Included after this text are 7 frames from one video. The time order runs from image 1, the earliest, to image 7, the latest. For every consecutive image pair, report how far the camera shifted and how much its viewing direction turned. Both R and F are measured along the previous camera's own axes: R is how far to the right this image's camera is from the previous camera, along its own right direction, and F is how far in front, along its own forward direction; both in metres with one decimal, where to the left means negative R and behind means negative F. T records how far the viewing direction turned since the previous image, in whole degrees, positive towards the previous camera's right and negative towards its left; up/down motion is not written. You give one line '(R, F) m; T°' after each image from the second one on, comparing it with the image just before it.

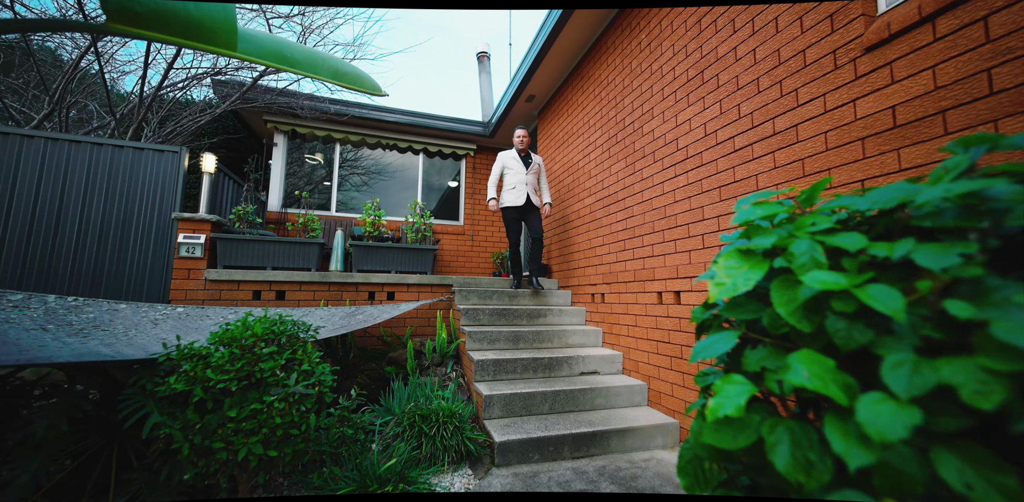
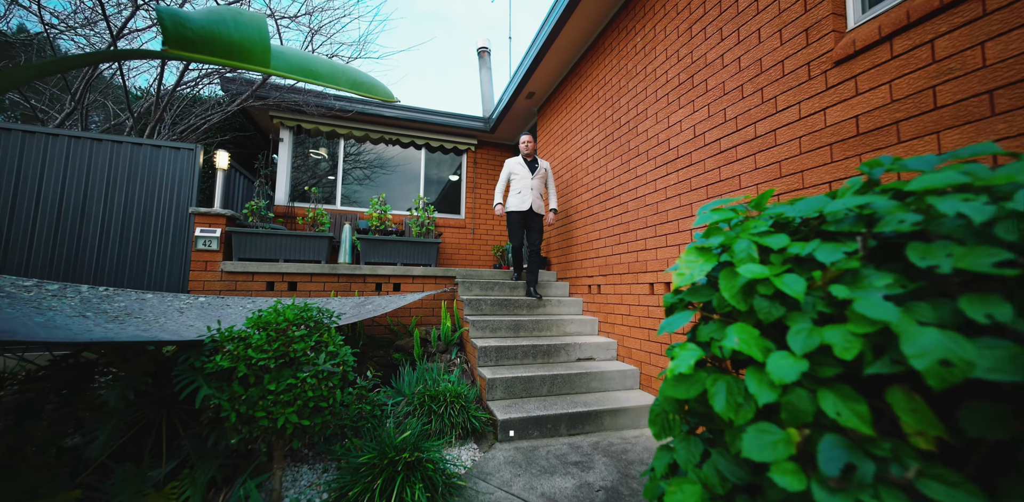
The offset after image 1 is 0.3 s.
(0.0, -0.2) m; 0°
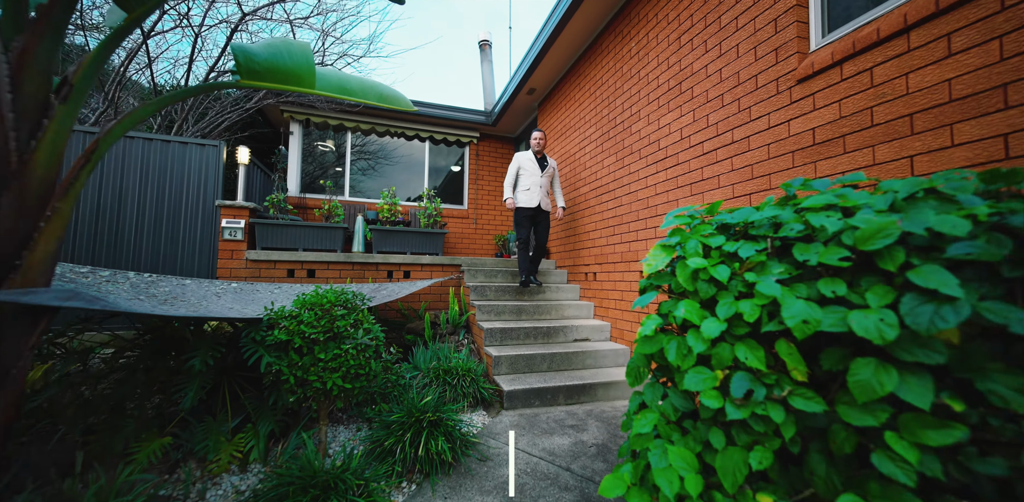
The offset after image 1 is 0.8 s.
(0.0, -0.4) m; 0°
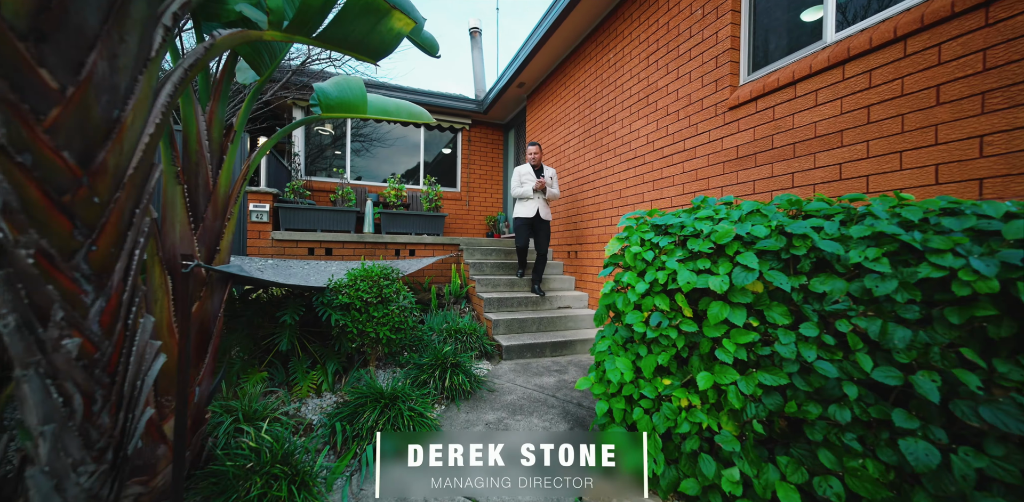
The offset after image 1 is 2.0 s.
(-0.1, -0.8) m; +2°
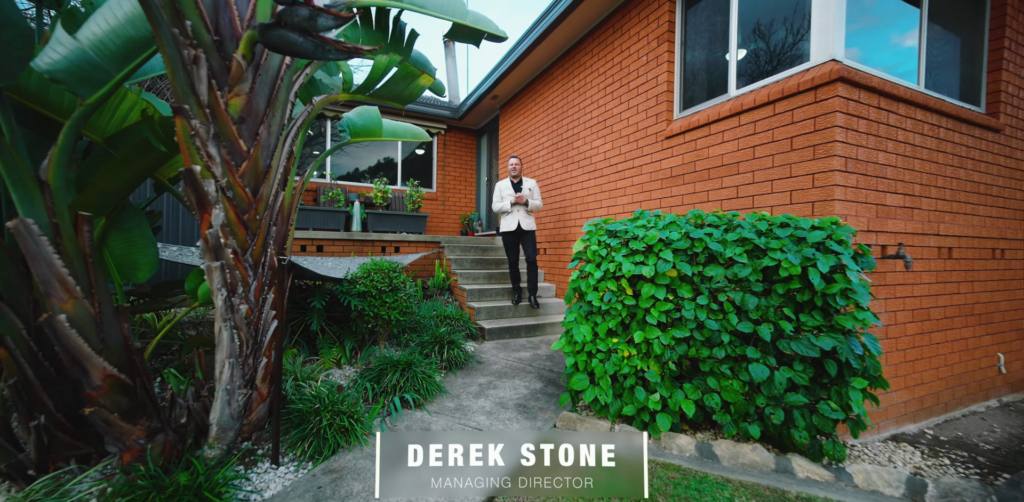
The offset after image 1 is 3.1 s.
(-0.2, -0.8) m; +5°
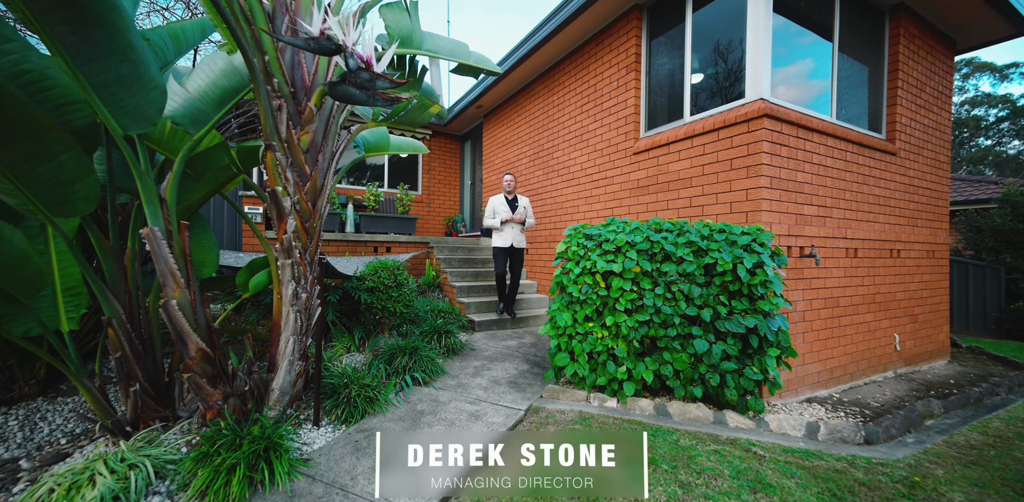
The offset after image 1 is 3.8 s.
(-0.2, -0.6) m; +3°
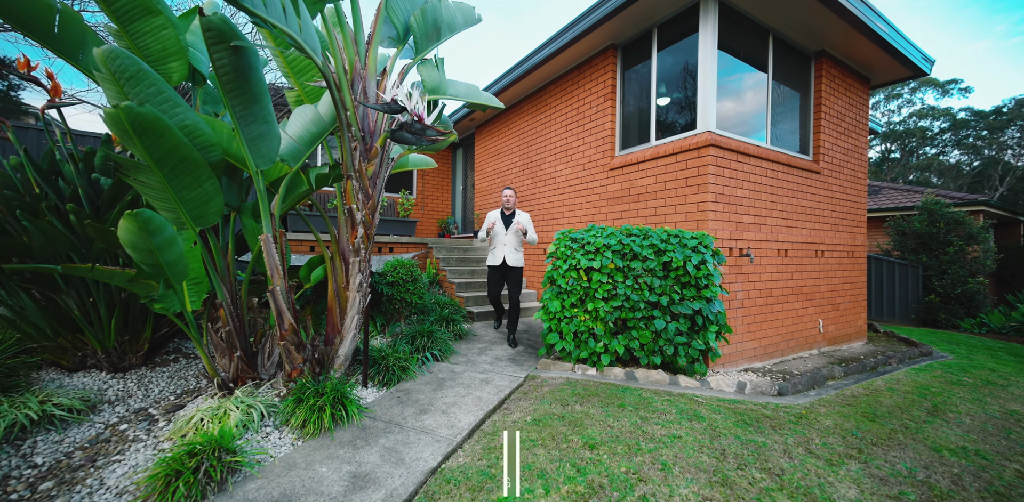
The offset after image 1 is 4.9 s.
(-0.2, -0.8) m; +3°
